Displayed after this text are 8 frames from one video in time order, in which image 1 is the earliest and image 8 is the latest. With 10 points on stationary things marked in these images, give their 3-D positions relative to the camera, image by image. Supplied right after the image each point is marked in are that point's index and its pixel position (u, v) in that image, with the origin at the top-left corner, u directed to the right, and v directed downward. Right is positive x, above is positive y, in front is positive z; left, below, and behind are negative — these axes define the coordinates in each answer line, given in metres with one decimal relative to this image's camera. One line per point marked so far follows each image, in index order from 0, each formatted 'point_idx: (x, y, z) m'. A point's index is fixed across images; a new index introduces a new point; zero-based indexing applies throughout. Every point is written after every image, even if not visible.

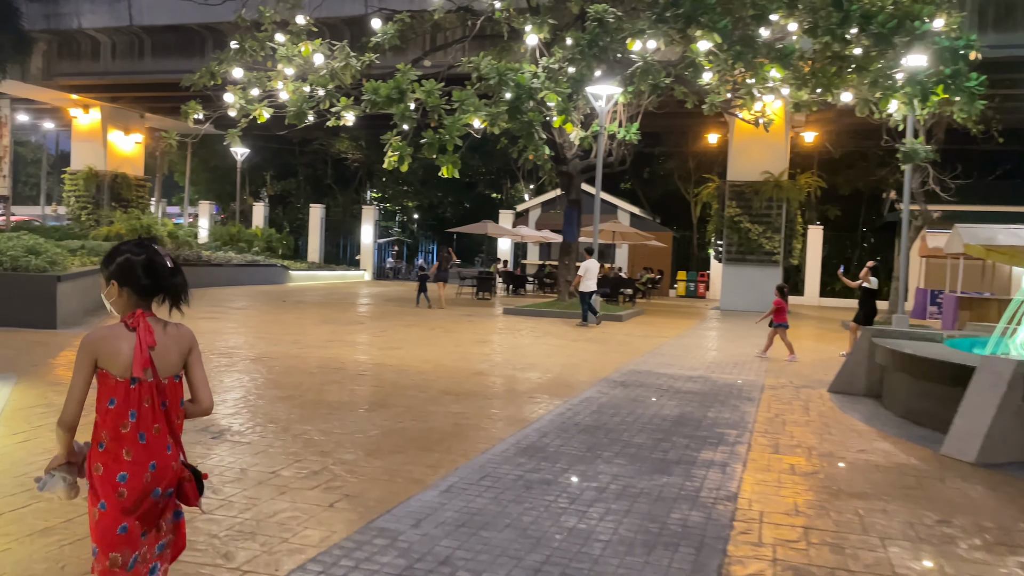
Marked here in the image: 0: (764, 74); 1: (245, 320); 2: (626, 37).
0: (+3.1, +2.6, +9.9) m
1: (-4.7, -0.6, +14.2) m
2: (+1.4, +3.1, +10.0) m
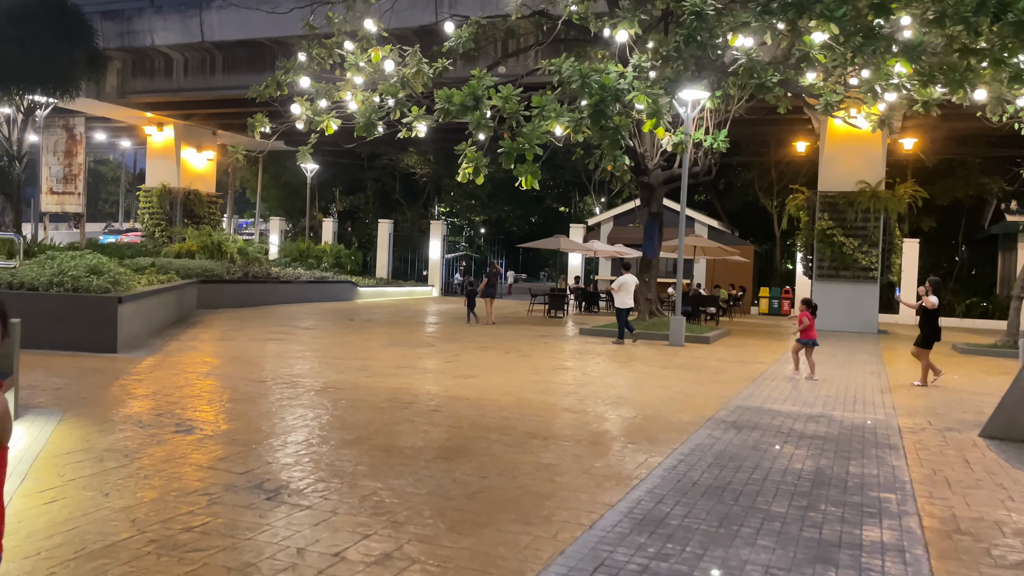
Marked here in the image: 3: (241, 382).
0: (+4.0, +2.3, +8.7) m
1: (-3.4, -0.9, +13.6) m
2: (+2.4, +2.8, +8.9) m
3: (-2.9, -1.0, +8.8) m
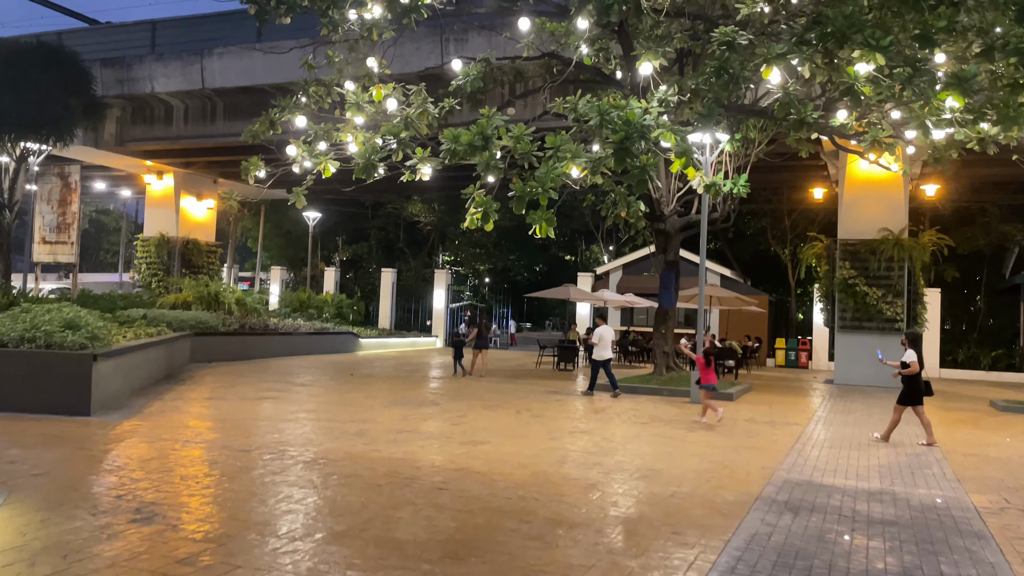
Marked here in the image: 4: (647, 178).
0: (+4.2, +1.8, +7.9) m
1: (-3.2, -1.8, +12.6) m
2: (+2.5, +2.3, +8.2) m
3: (-2.8, -1.6, +7.8) m
4: (+1.3, +1.0, +7.6) m
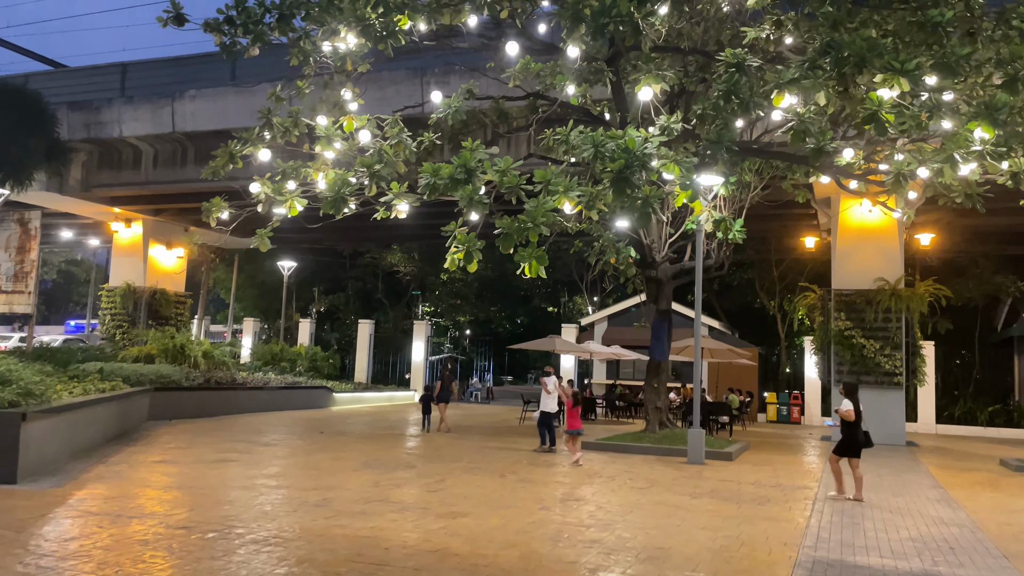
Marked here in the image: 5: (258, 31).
0: (+4.0, +1.4, +7.2) m
1: (-3.4, -2.5, +11.5) m
2: (+2.4, +1.8, +7.4) m
3: (-2.9, -2.0, +6.7) m
4: (+1.1, +0.6, +6.7) m
5: (-3.2, +3.2, +10.1) m
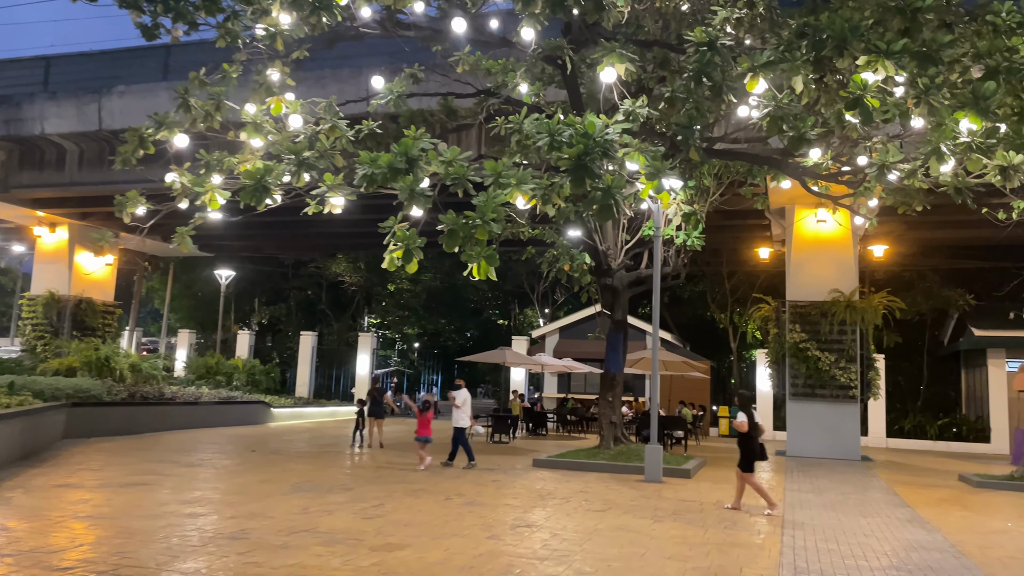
0: (+3.6, +1.3, +6.6) m
1: (-4.1, -2.5, +10.4) m
2: (+1.9, +1.8, +6.8) m
3: (-3.3, -2.0, +5.7) m
4: (+0.7, +0.6, +6.0) m
5: (-3.7, +3.2, +9.1) m
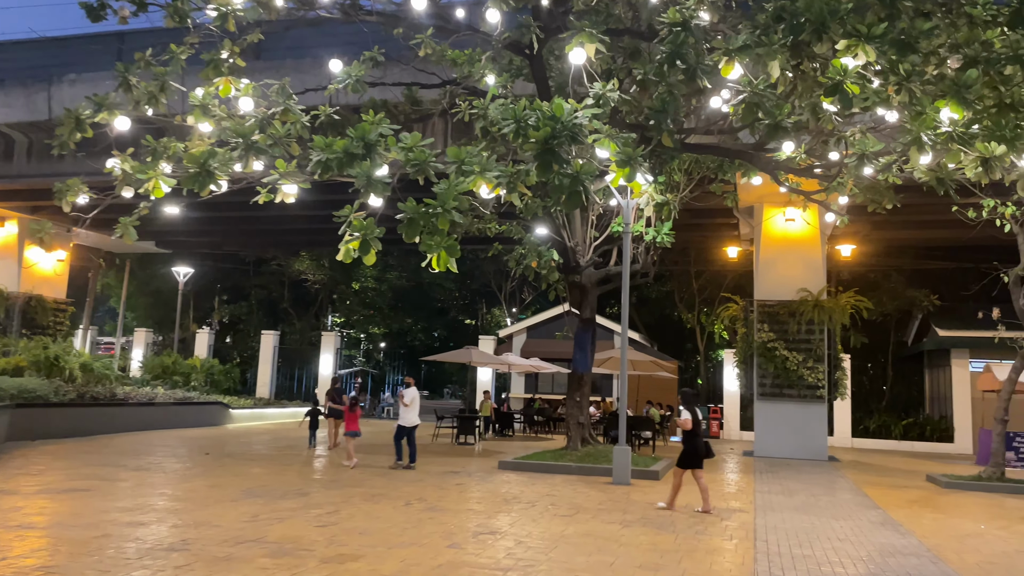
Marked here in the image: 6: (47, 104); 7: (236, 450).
0: (+3.3, +1.4, +6.4) m
1: (-4.6, -2.5, +9.8) m
2: (+1.7, +1.8, +6.5) m
3: (-3.6, -1.9, +5.2) m
4: (+0.5, +0.7, +5.6) m
5: (-4.1, +3.2, +8.6) m
6: (-10.5, +4.2, +18.3) m
7: (-5.5, -3.2, +16.1) m
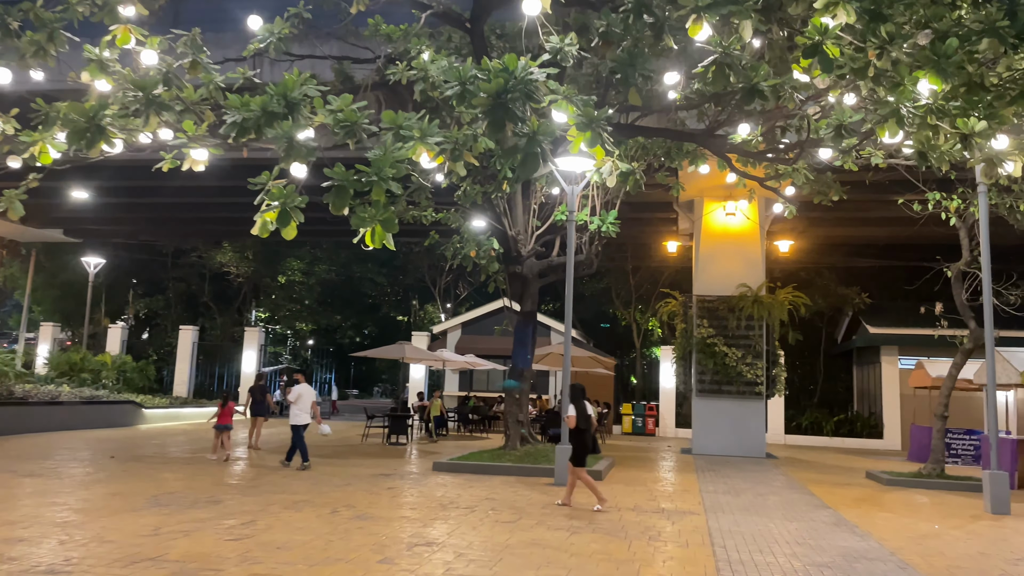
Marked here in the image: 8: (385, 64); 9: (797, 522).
0: (+2.9, +1.5, +5.9) m
1: (-5.3, -2.3, +8.7) m
2: (+1.3, +2.0, +5.9) m
3: (-3.9, -1.7, +4.1) m
4: (+0.2, +0.8, +4.9) m
5: (-4.7, +3.4, +7.5) m
6: (-11.9, +4.4, +16.6) m
7: (-6.7, -3.0, +14.9) m
8: (-1.7, +3.2, +11.3) m
9: (+3.1, -2.6, +8.8) m
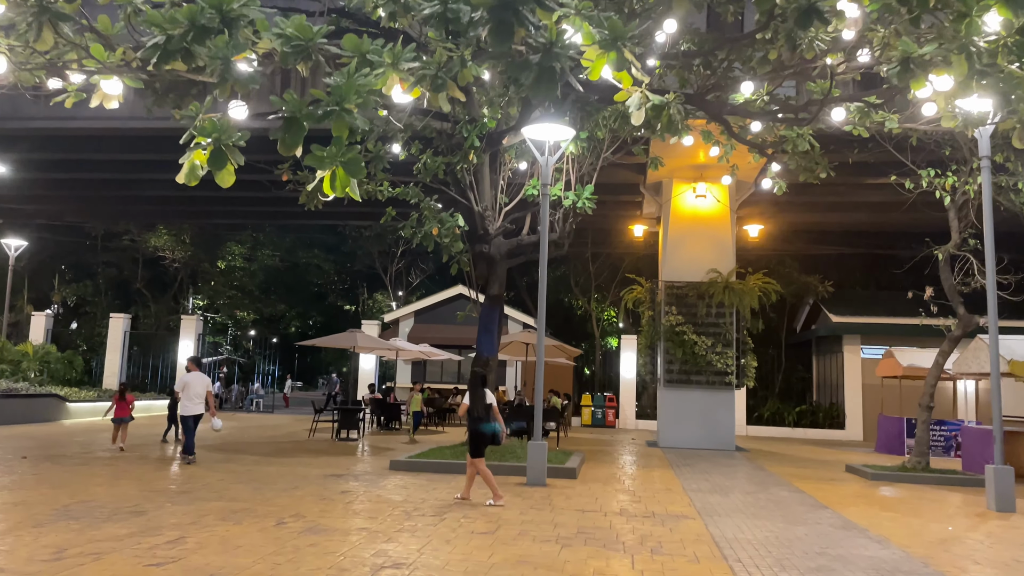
0: (+2.9, +1.7, +5.0) m
1: (-5.5, -2.0, +7.3) m
2: (+1.2, +2.2, +4.8) m
3: (-3.8, -1.5, +2.8) m
4: (+0.2, +1.0, +3.8) m
5: (-4.8, +3.7, +6.0) m
6: (-12.6, +4.8, +14.7) m
7: (-7.4, -2.7, +13.4) m
8: (-2.1, +3.5, +10.0) m
9: (+2.9, -2.4, +8.0) m
